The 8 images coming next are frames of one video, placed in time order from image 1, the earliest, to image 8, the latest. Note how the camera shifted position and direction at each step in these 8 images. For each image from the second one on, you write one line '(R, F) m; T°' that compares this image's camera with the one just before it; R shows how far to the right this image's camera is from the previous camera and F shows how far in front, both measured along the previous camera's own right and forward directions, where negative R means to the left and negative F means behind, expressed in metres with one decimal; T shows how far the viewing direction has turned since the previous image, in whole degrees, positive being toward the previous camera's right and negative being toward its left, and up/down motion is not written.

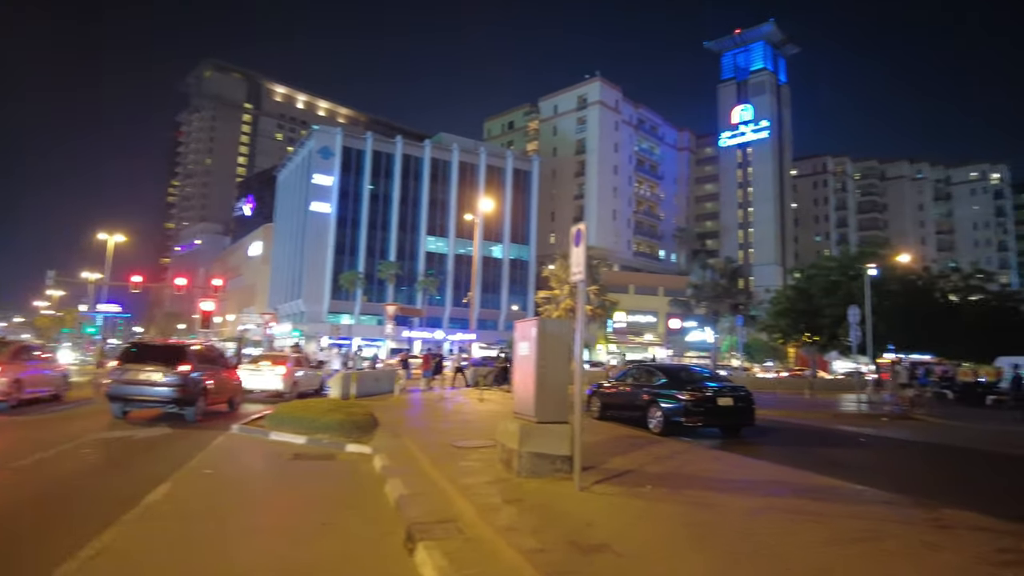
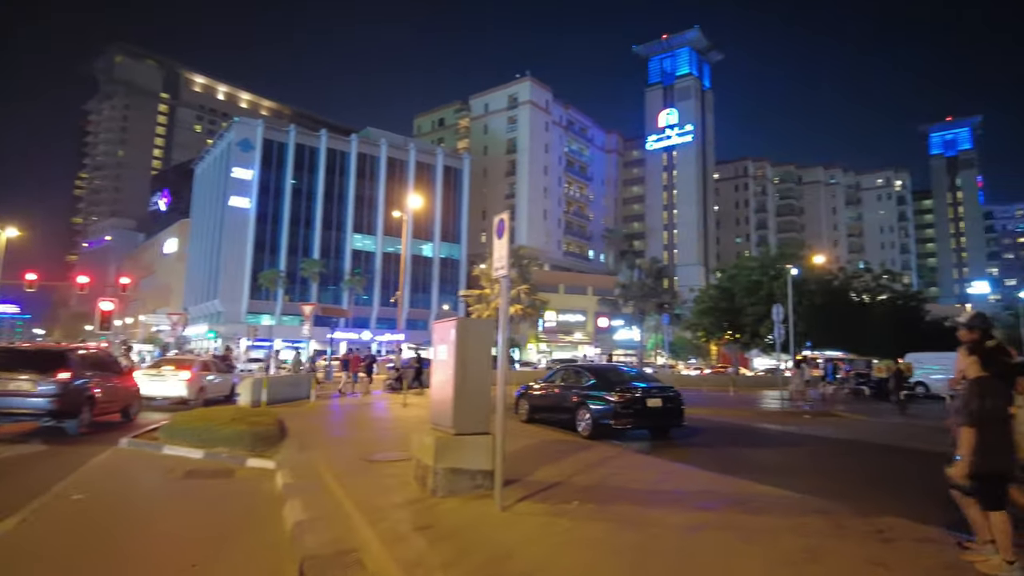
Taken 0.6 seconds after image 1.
(+0.1, +0.6) m; +6°
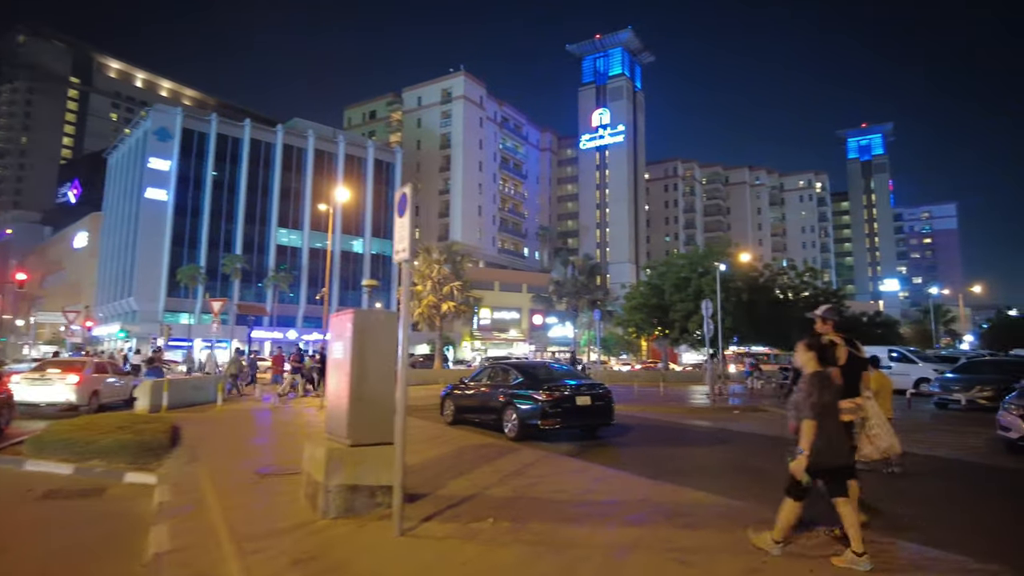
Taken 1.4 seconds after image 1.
(+0.2, +0.7) m; +6°
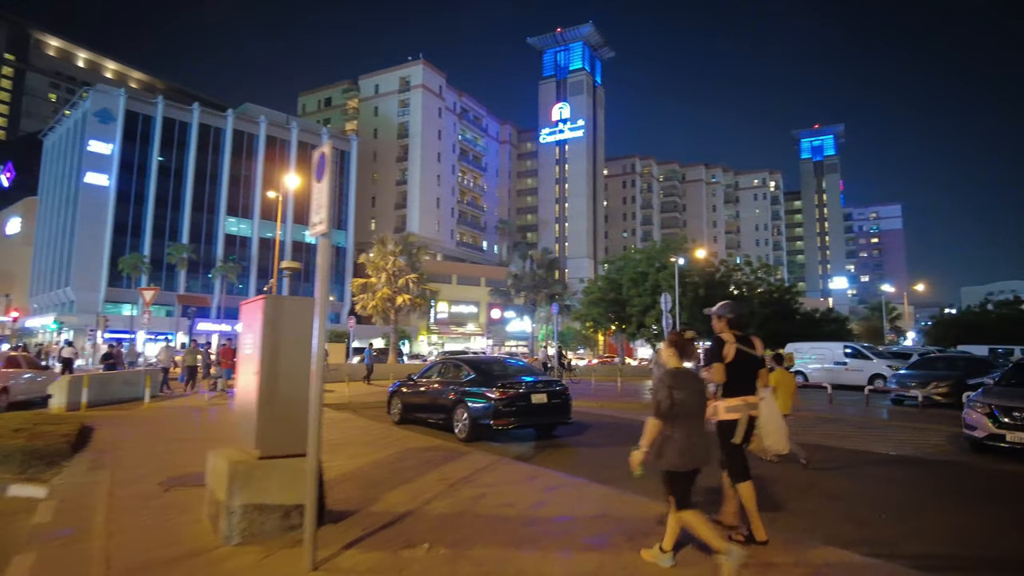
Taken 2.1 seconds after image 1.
(+0.1, +0.8) m; +4°
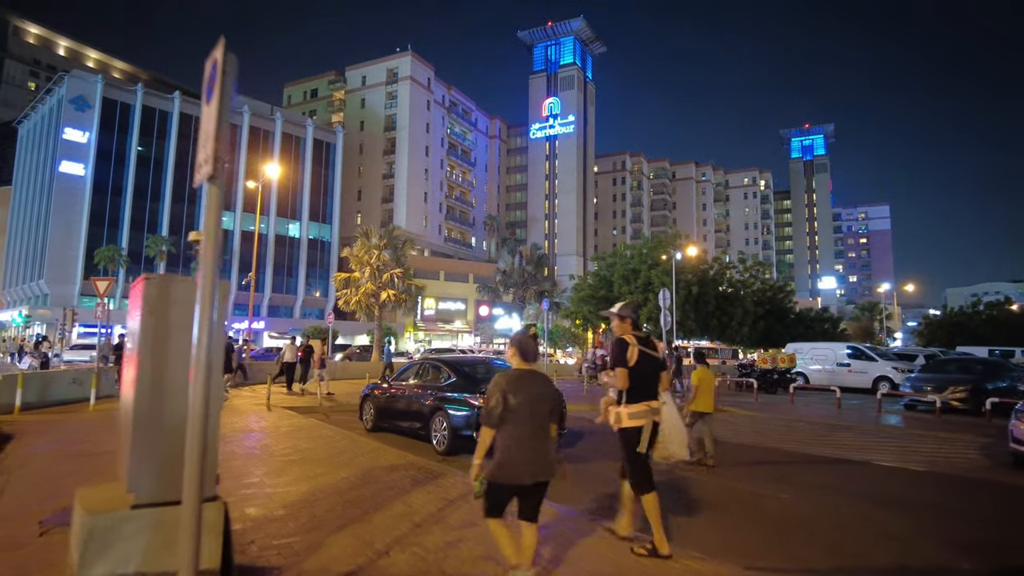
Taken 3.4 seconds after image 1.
(0.0, +1.3) m; +1°
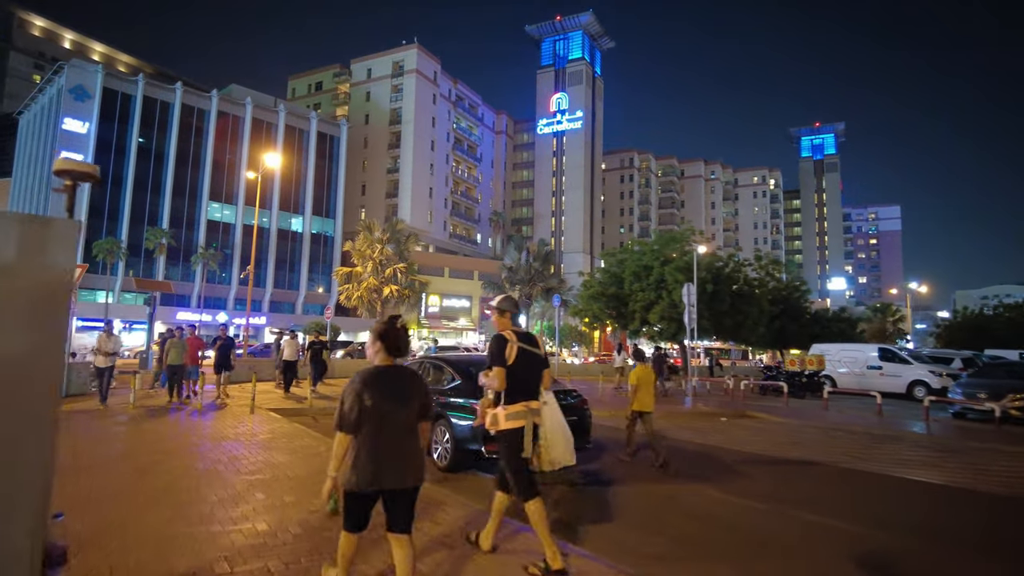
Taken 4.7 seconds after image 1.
(-0.1, +1.4) m; 0°
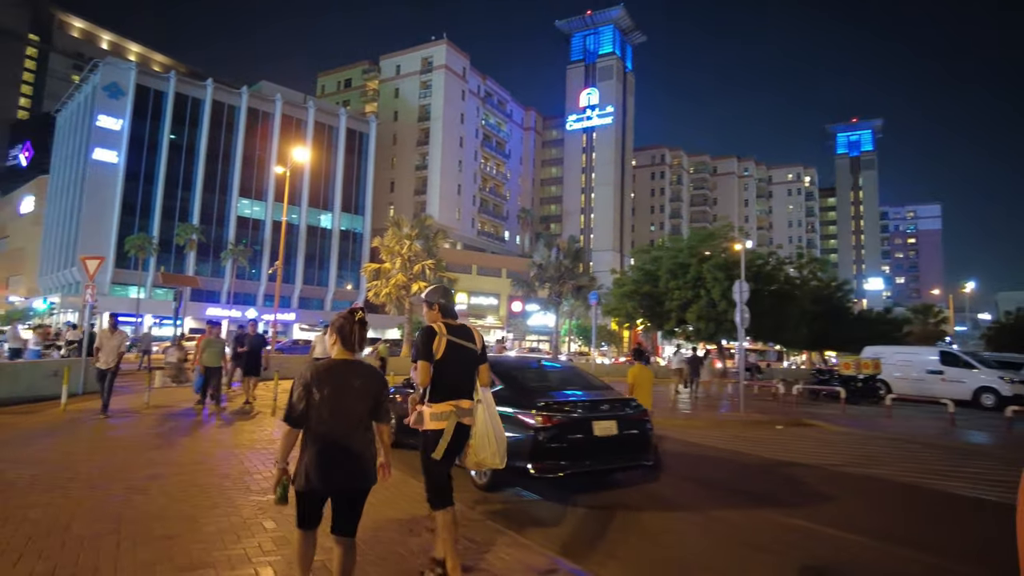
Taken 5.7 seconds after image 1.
(-0.2, +1.0) m; -2°
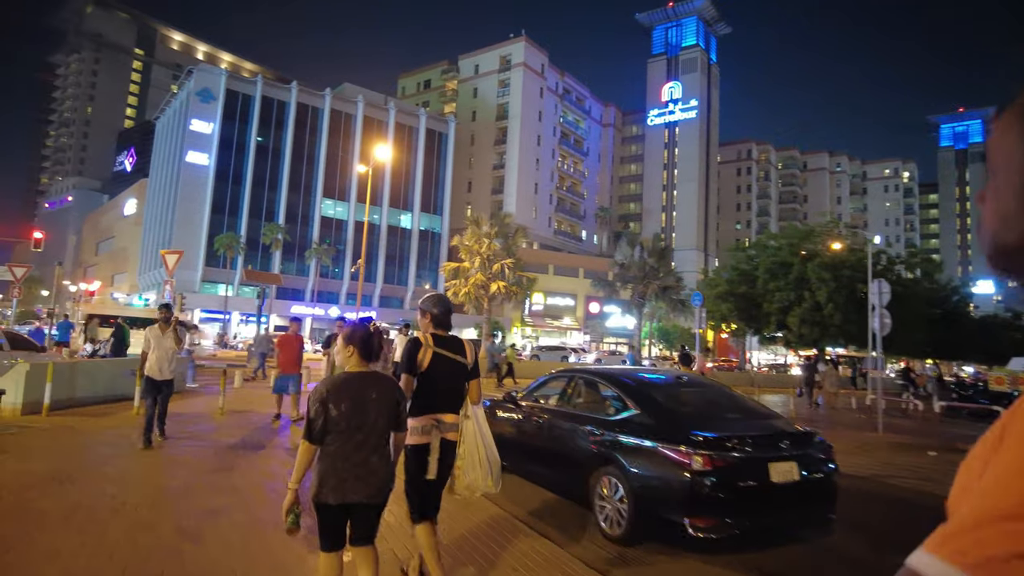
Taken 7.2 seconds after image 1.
(-0.5, +1.4) m; -6°
